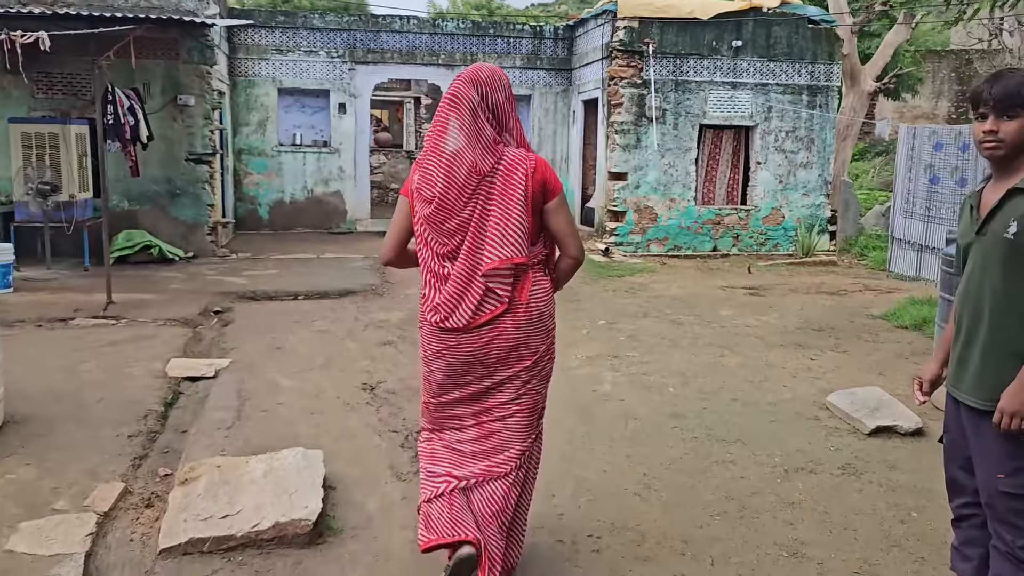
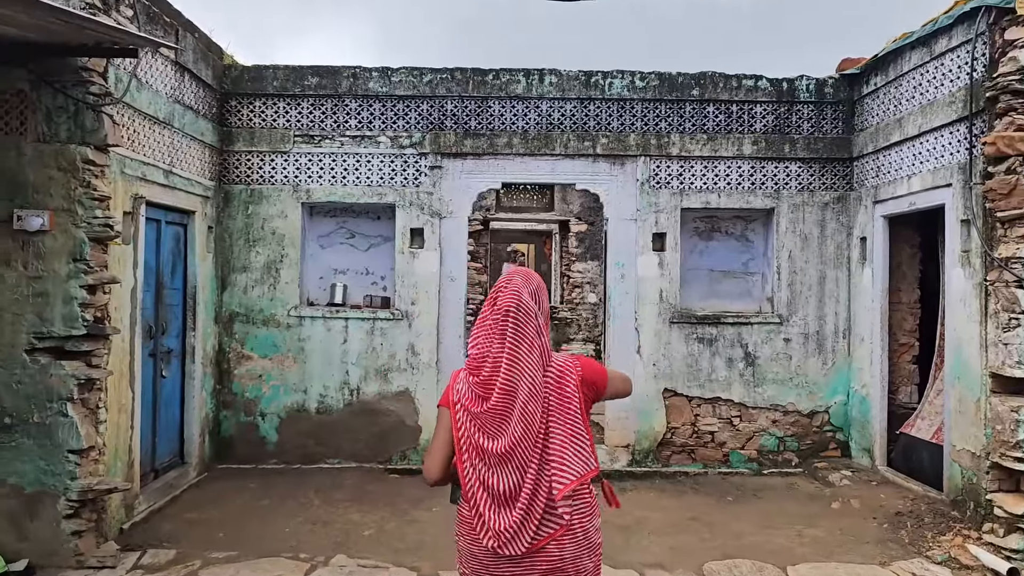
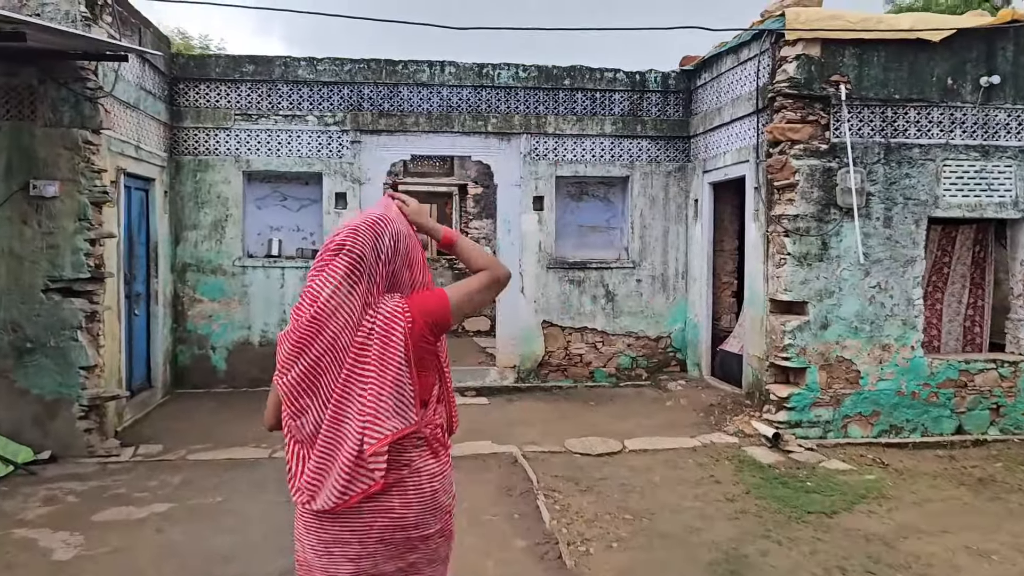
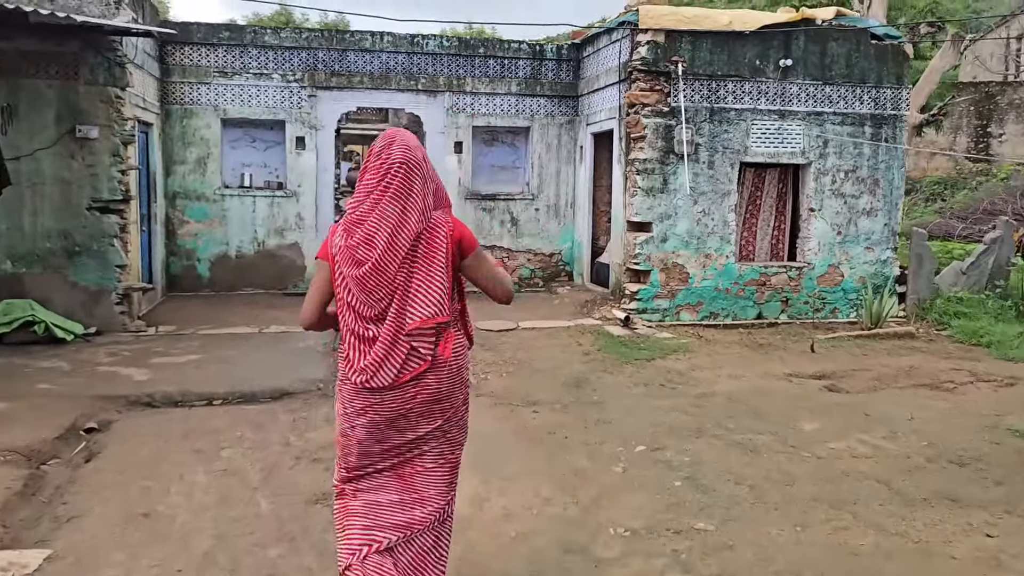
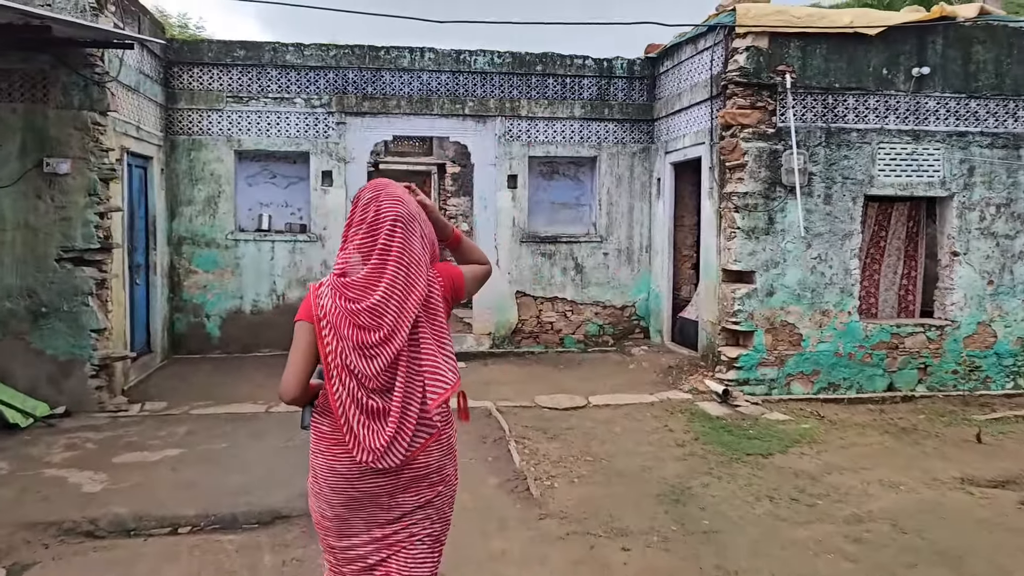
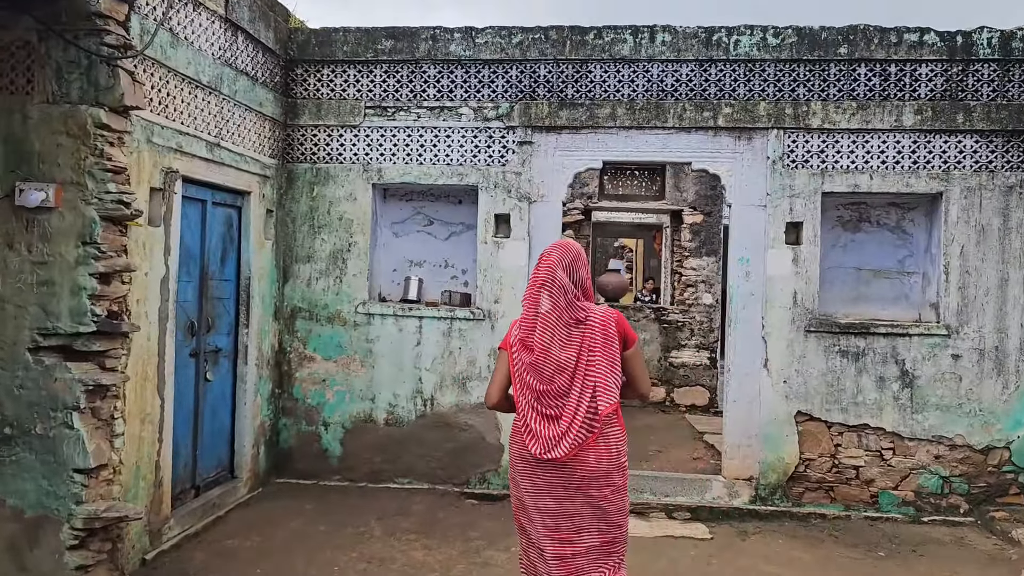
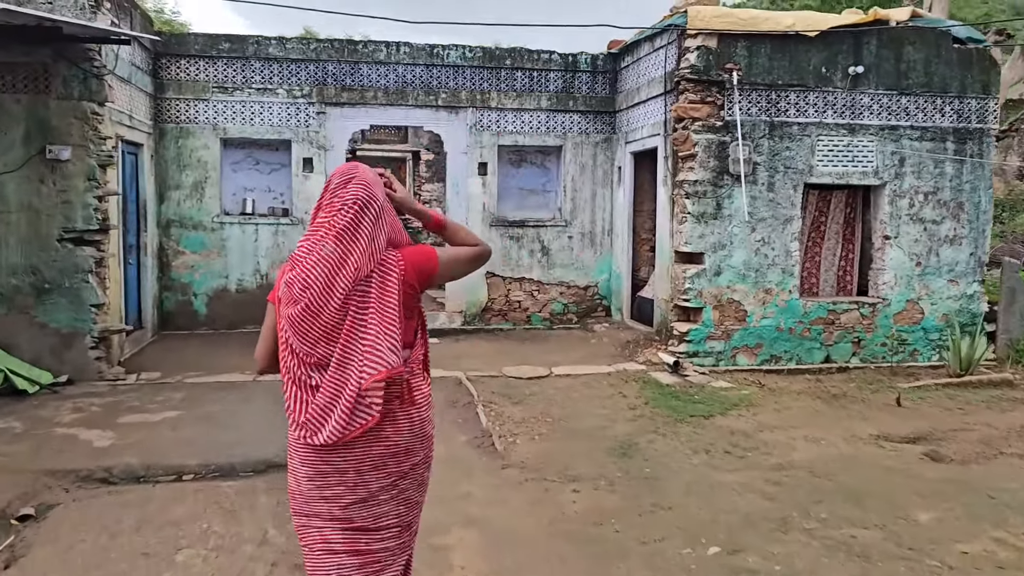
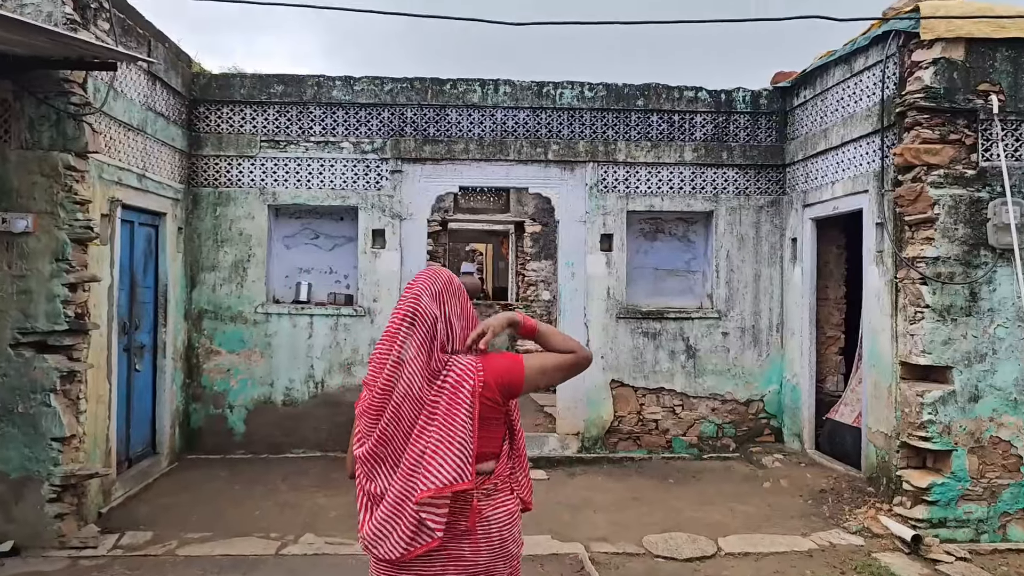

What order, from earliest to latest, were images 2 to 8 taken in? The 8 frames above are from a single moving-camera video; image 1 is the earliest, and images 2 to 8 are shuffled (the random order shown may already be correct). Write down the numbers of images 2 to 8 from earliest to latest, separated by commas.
4, 7, 5, 3, 8, 2, 6
